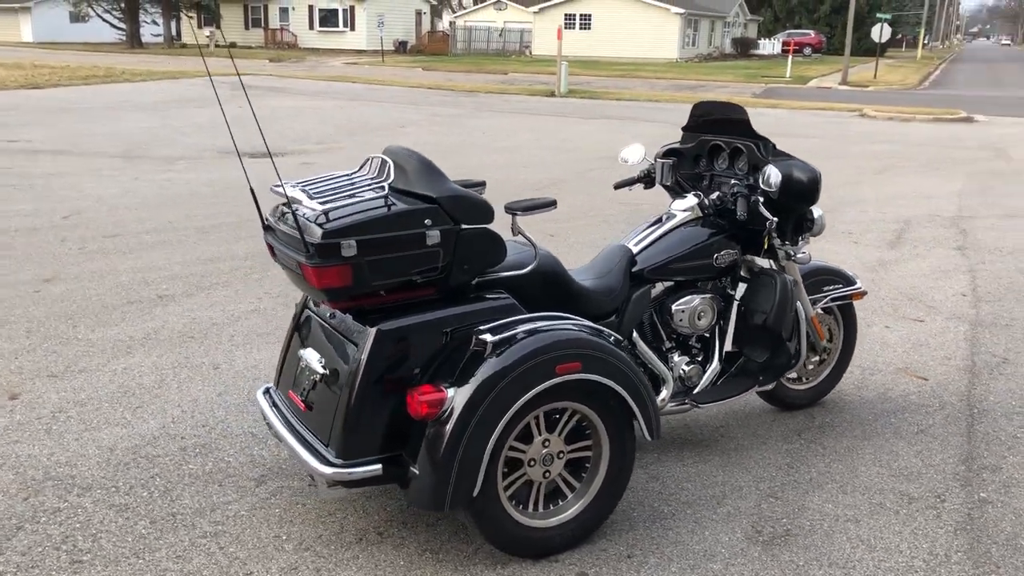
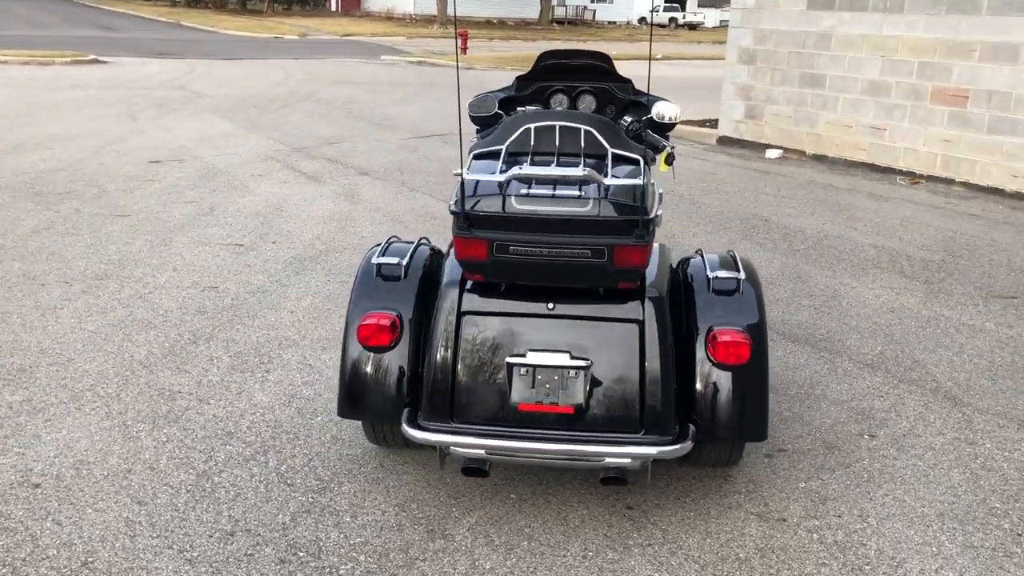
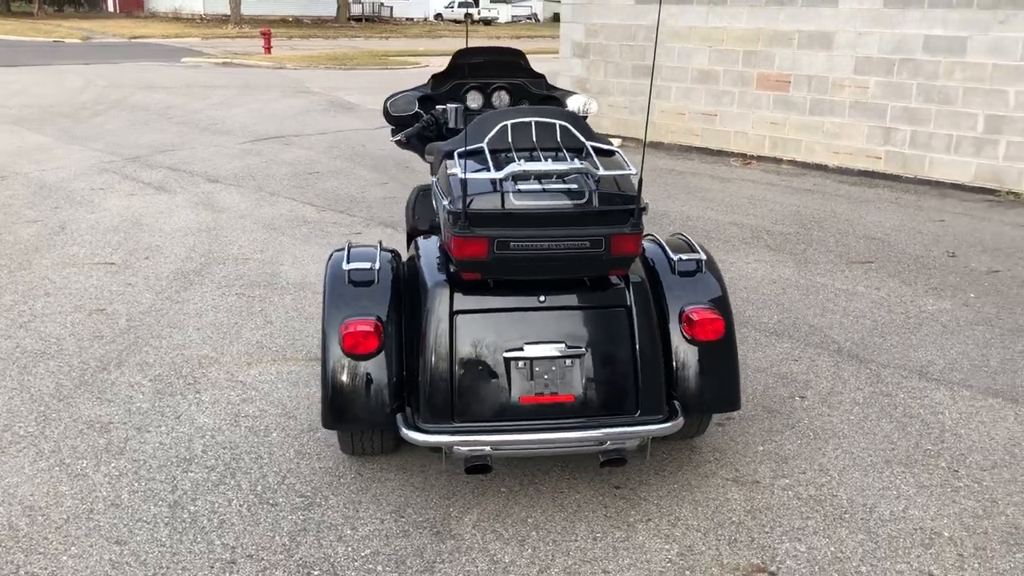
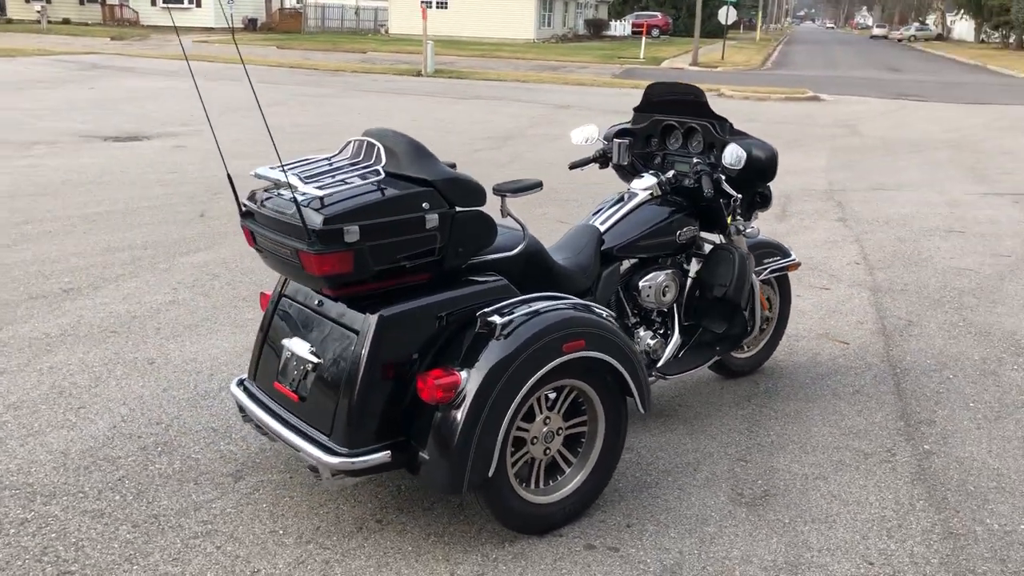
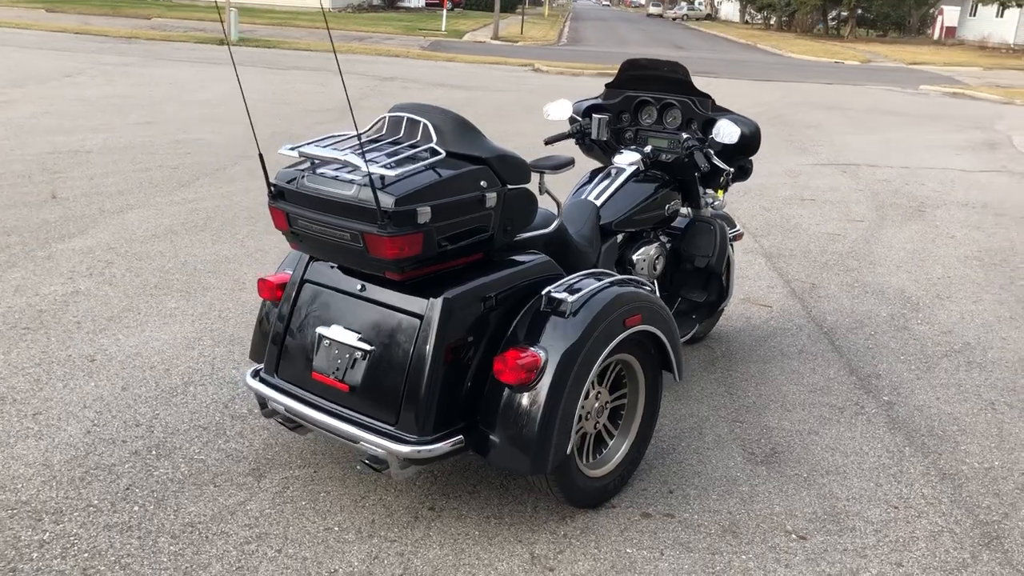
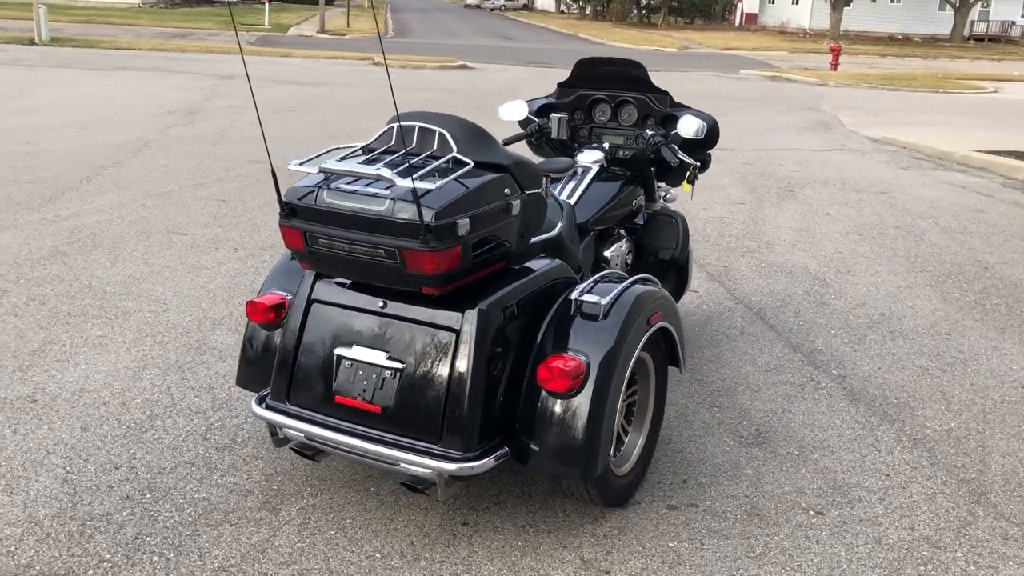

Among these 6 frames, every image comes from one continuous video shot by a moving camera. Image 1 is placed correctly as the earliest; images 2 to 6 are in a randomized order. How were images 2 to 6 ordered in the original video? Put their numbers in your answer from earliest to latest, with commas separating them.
4, 5, 6, 2, 3
